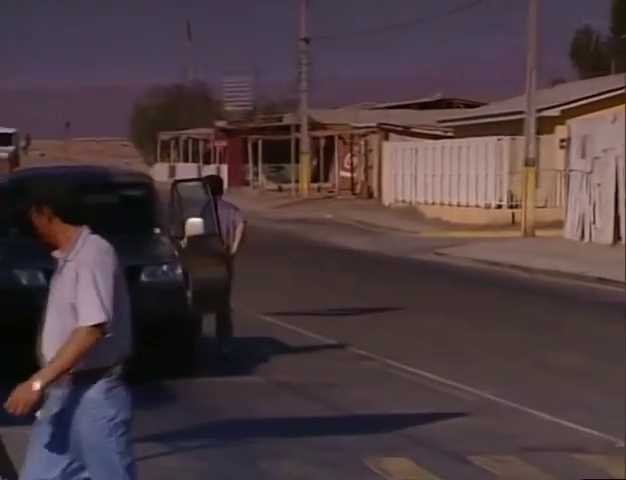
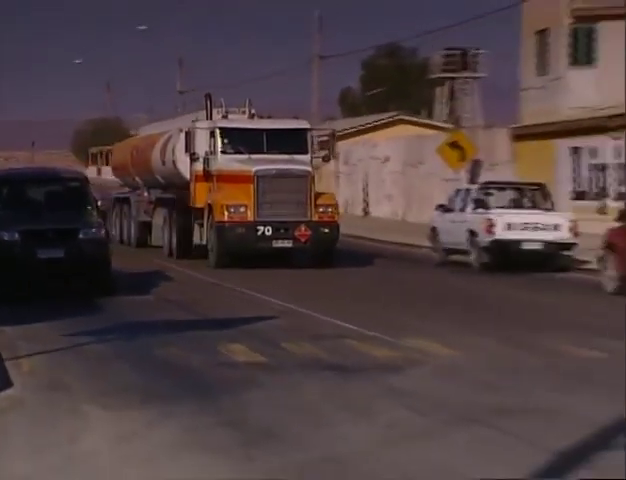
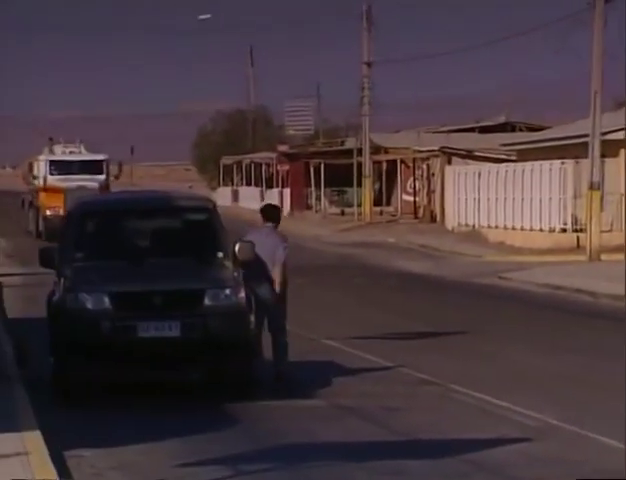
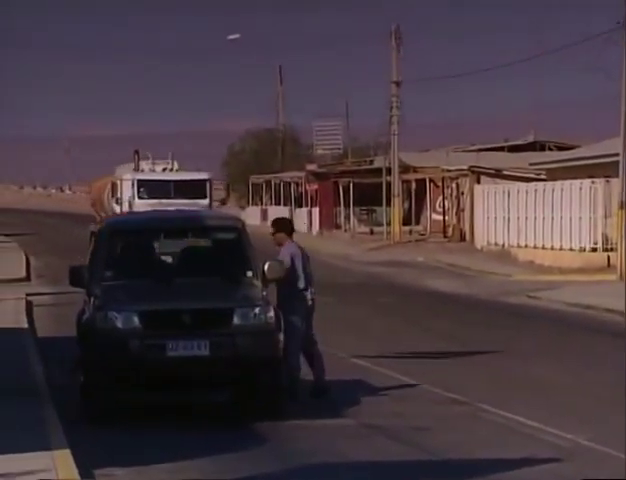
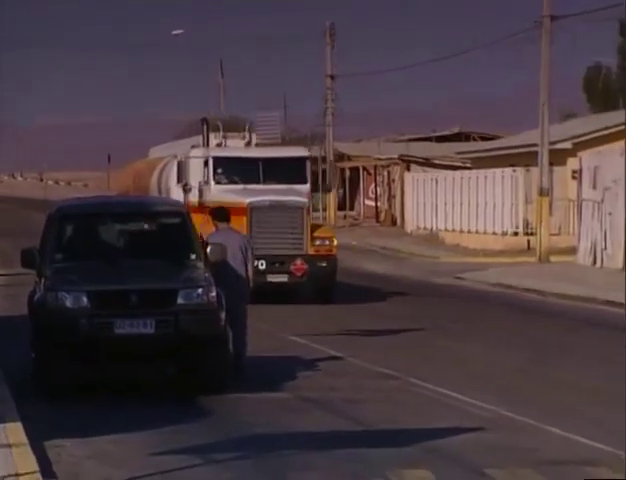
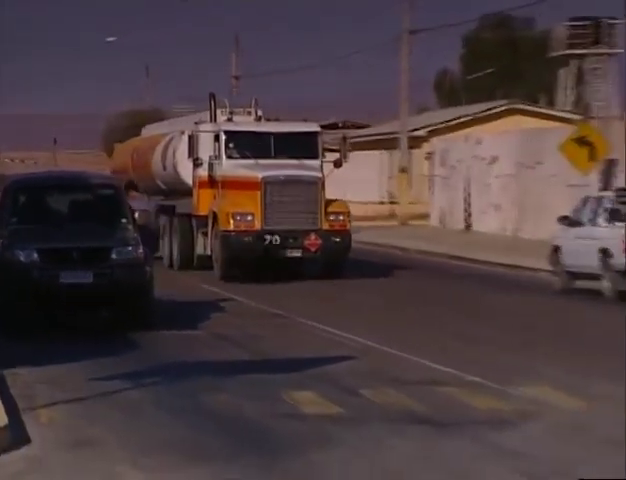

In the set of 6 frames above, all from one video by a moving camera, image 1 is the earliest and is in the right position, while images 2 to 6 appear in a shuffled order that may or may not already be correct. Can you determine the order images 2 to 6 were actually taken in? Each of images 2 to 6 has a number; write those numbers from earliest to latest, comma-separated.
3, 4, 5, 6, 2
